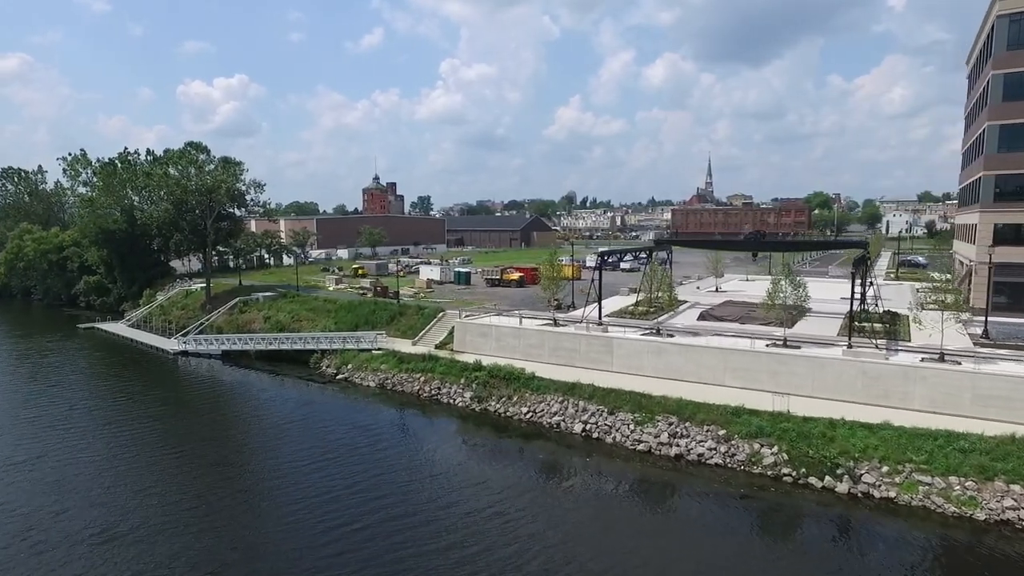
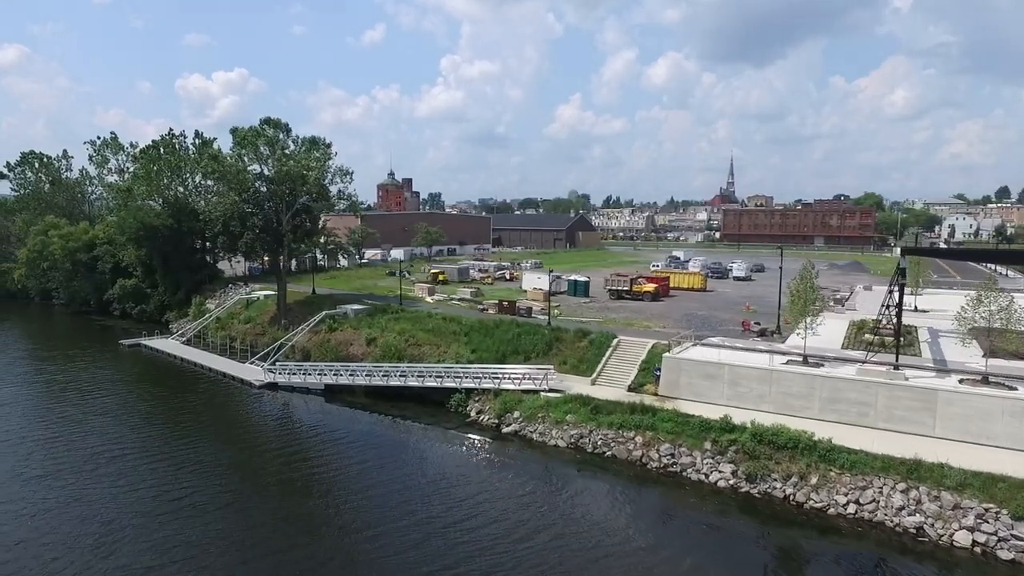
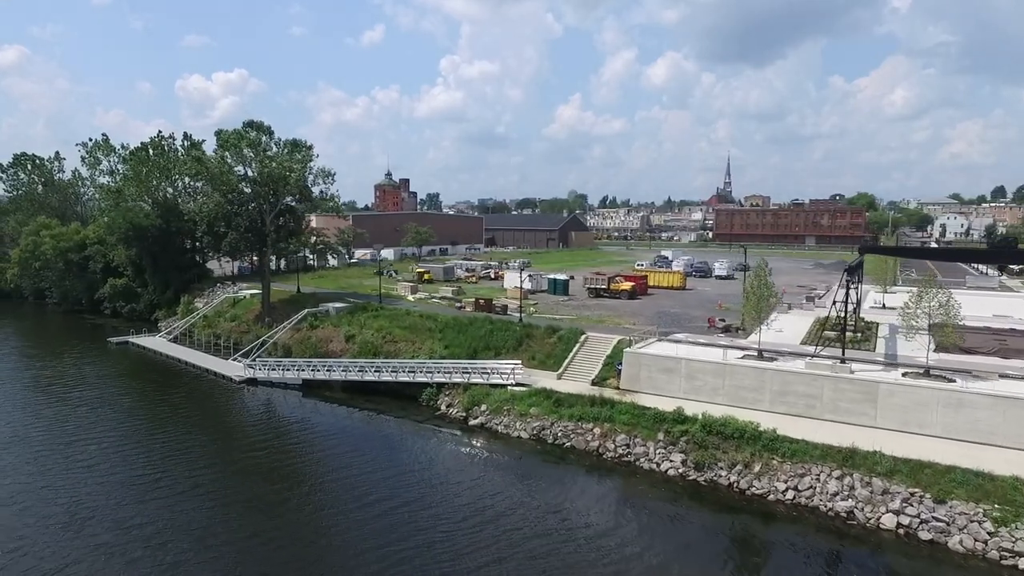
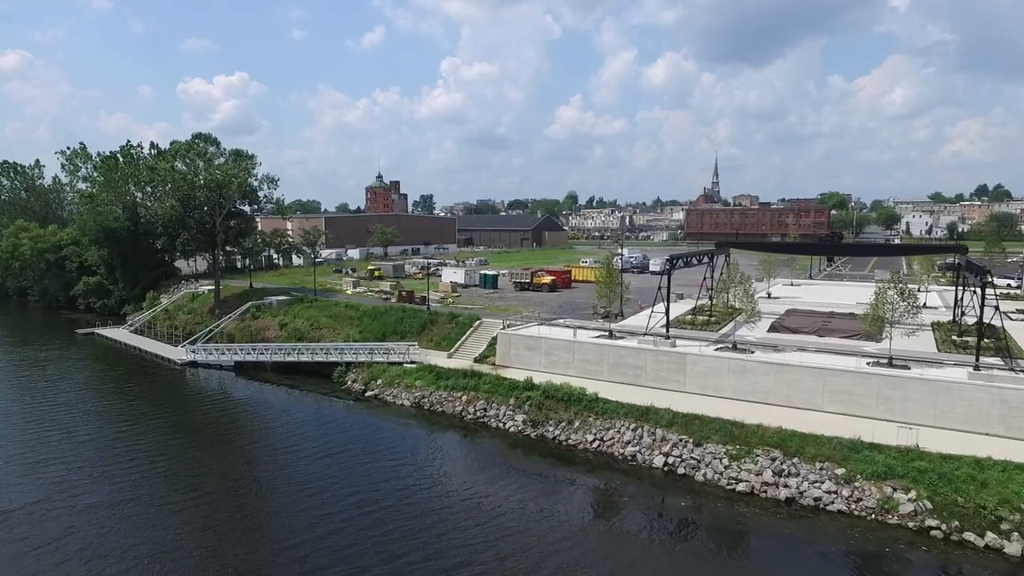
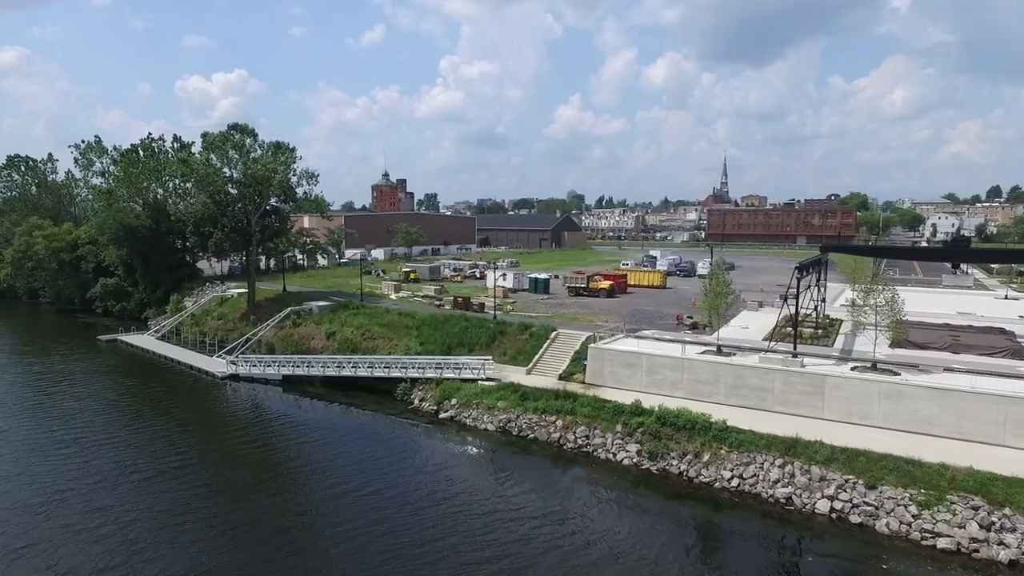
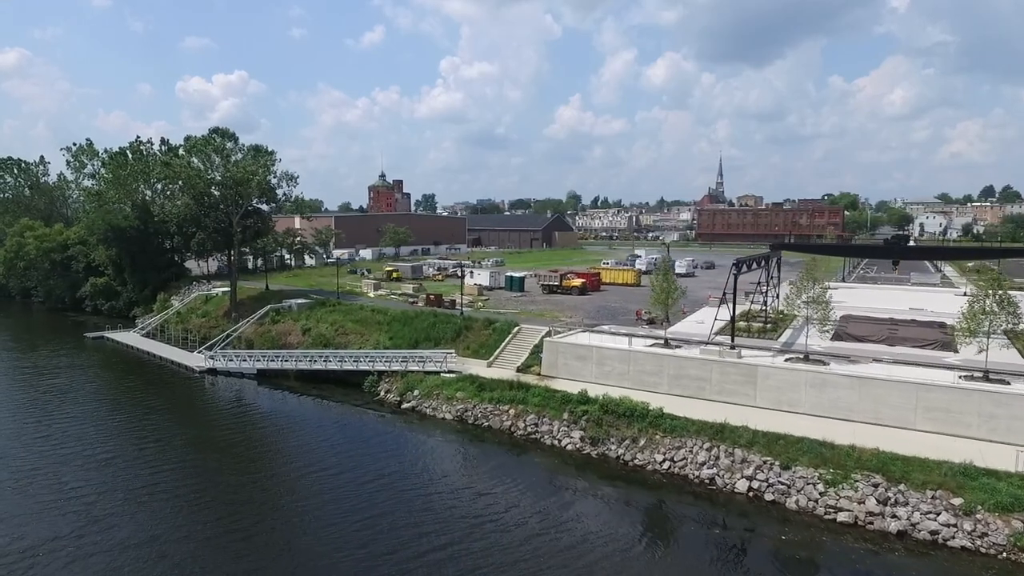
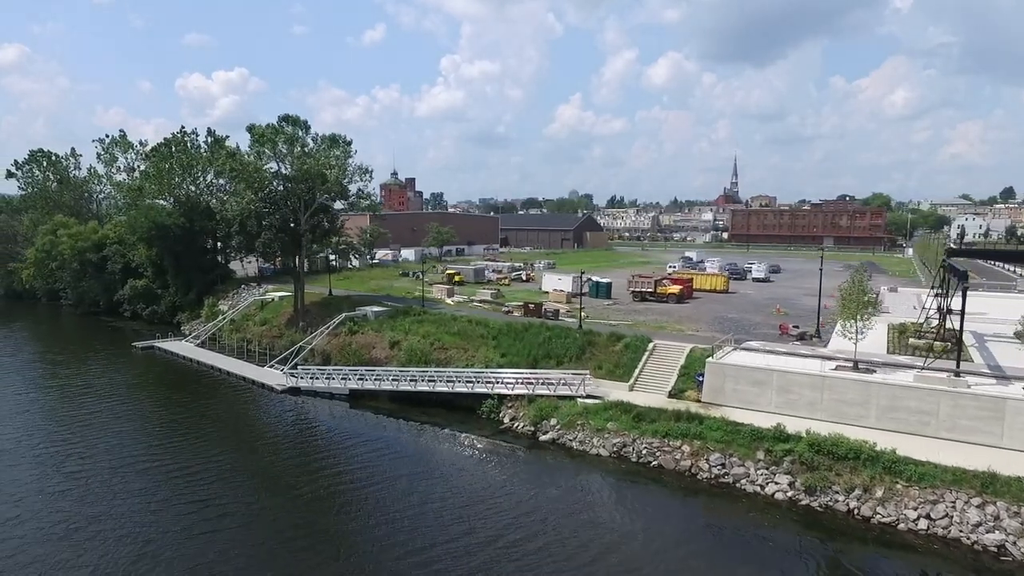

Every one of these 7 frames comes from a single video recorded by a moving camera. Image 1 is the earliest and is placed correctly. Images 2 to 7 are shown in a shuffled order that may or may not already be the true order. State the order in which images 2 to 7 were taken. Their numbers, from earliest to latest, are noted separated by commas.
4, 6, 5, 3, 2, 7
